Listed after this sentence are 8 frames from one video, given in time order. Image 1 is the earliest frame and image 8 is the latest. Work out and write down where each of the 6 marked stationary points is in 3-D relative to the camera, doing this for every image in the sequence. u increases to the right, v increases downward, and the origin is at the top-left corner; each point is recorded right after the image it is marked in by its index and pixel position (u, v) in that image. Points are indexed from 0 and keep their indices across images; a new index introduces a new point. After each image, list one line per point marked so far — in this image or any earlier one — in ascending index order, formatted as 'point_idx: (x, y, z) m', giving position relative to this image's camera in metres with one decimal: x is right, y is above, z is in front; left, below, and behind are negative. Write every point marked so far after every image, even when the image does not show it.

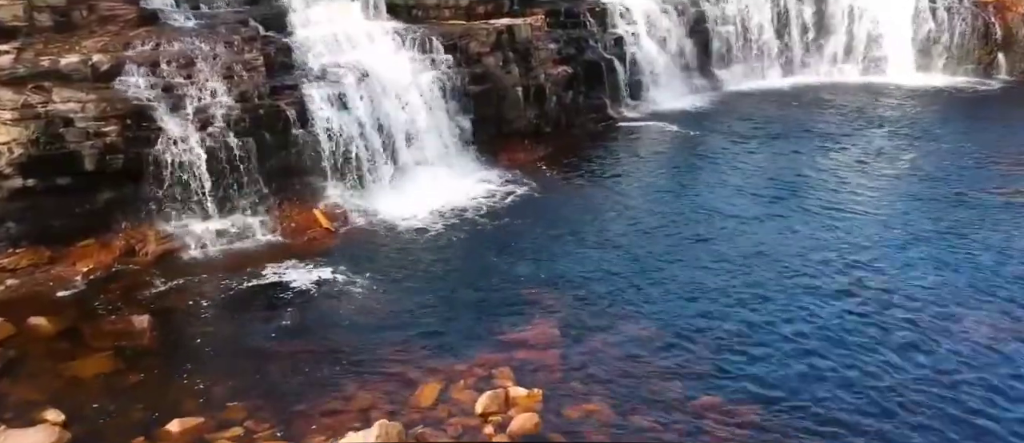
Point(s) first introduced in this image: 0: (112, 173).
0: (-7.8, +0.9, +15.0) m
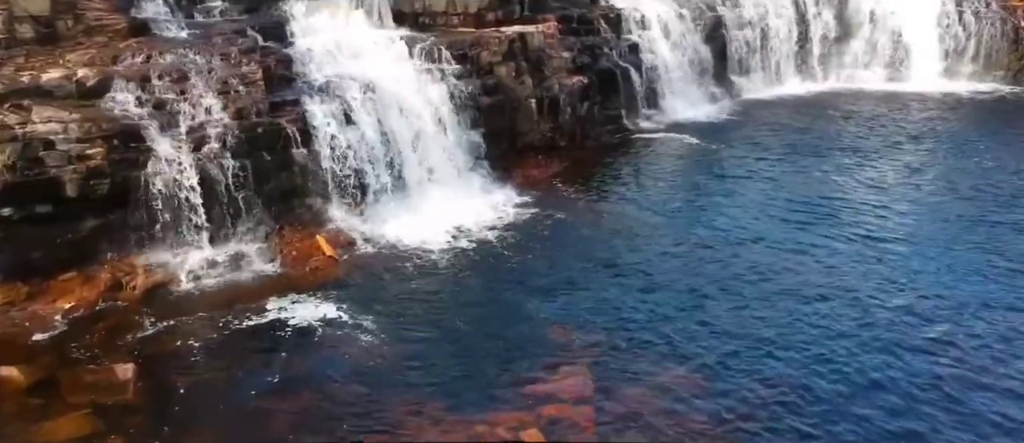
0: (-7.4, +0.4, +13.8) m
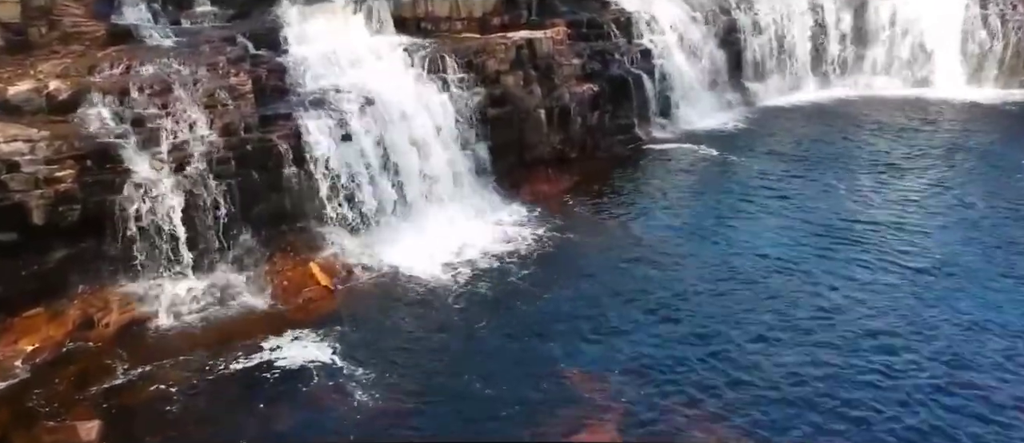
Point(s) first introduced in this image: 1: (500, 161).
0: (-7.2, -0.1, +12.5) m
1: (-0.3, +1.6, +19.9) m
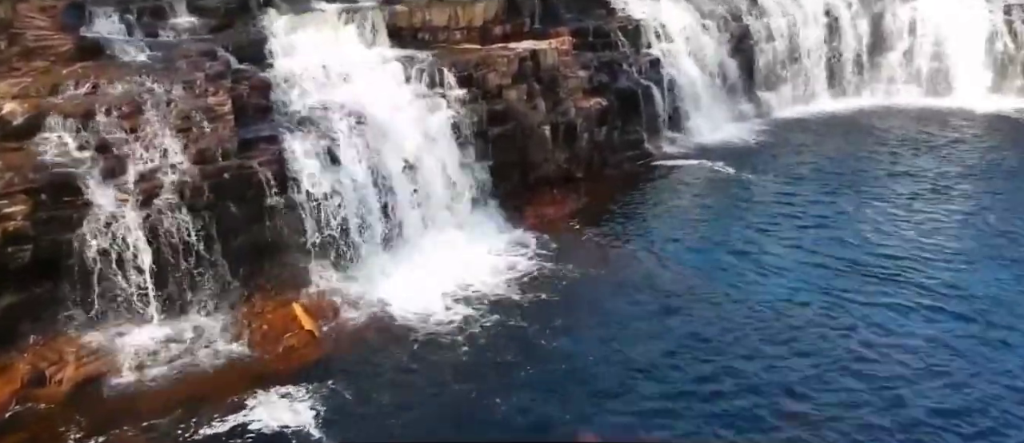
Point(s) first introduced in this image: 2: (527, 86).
0: (-7.1, -0.7, +11.2) m
1: (-0.2, +1.0, +18.5) m
2: (+0.4, +3.4, +19.1) m
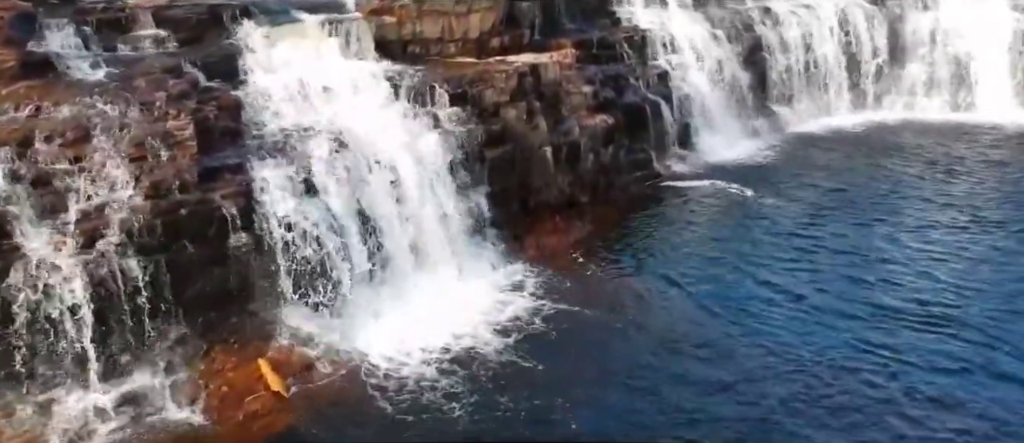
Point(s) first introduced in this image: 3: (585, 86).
0: (-7.2, -1.3, +9.5) m
1: (-0.3, +0.3, +16.9) m
2: (+0.3, +2.7, +17.5) m
3: (+1.8, +3.4, +19.2) m
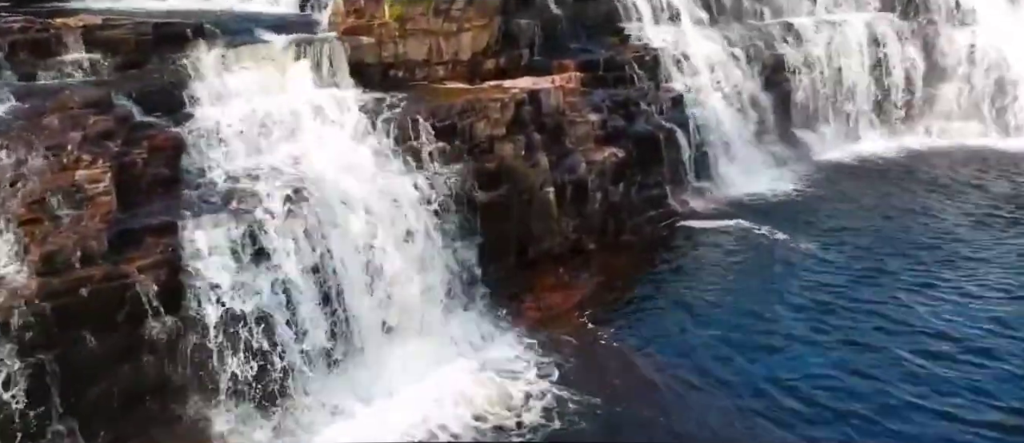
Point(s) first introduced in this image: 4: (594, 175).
0: (-7.3, -2.3, +7.0) m
1: (-0.3, -0.8, +14.3) m
2: (+0.2, +1.6, +15.0) m
3: (+1.7, +2.3, +16.7) m
4: (+1.7, +0.9, +16.0) m
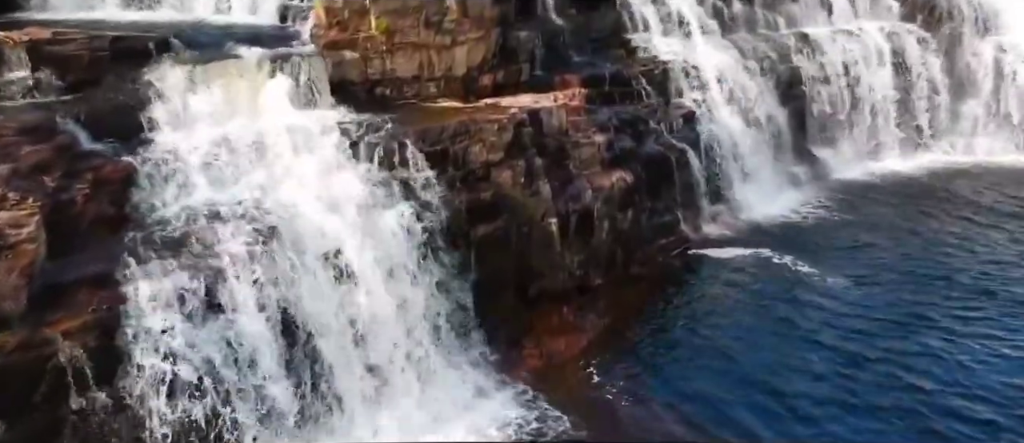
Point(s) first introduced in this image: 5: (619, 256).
0: (-7.3, -2.8, +5.4) m
1: (-0.4, -1.4, +12.8) m
2: (+0.2, +1.0, +13.5) m
3: (+1.7, +1.7, +15.1) m
4: (+1.7, +0.3, +14.4) m
5: (+2.1, -0.7, +15.1) m
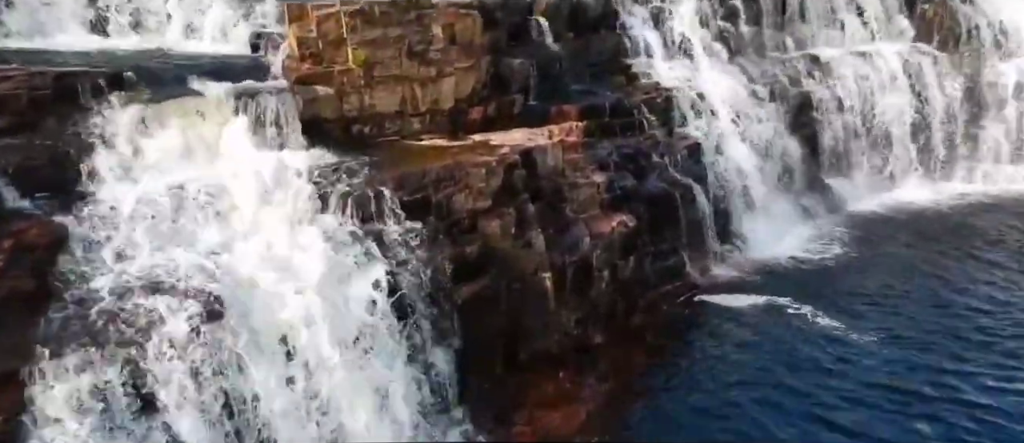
0: (-7.5, -3.6, +4.0) m
1: (-0.5, -2.2, +11.4) m
2: (0.0, +0.1, +12.1) m
3: (+1.5, +0.8, +13.8) m
4: (+1.5, -0.6, +13.0) m
5: (+2.0, -1.7, +13.7) m
